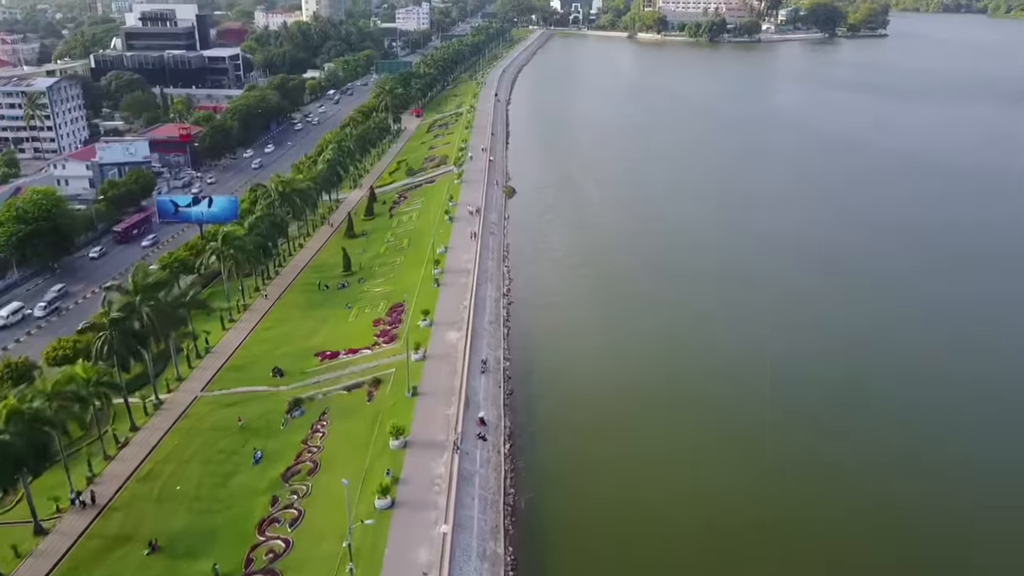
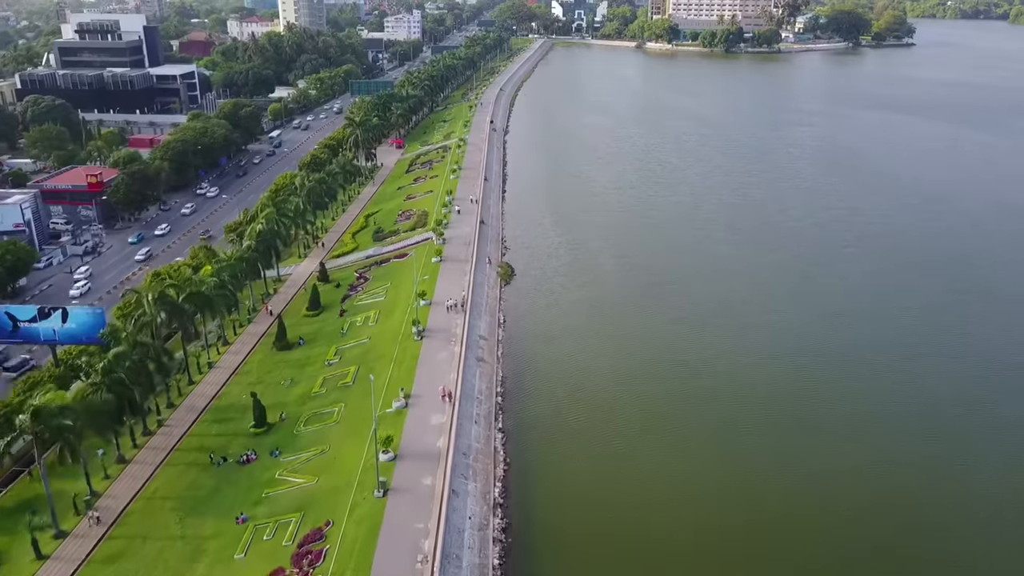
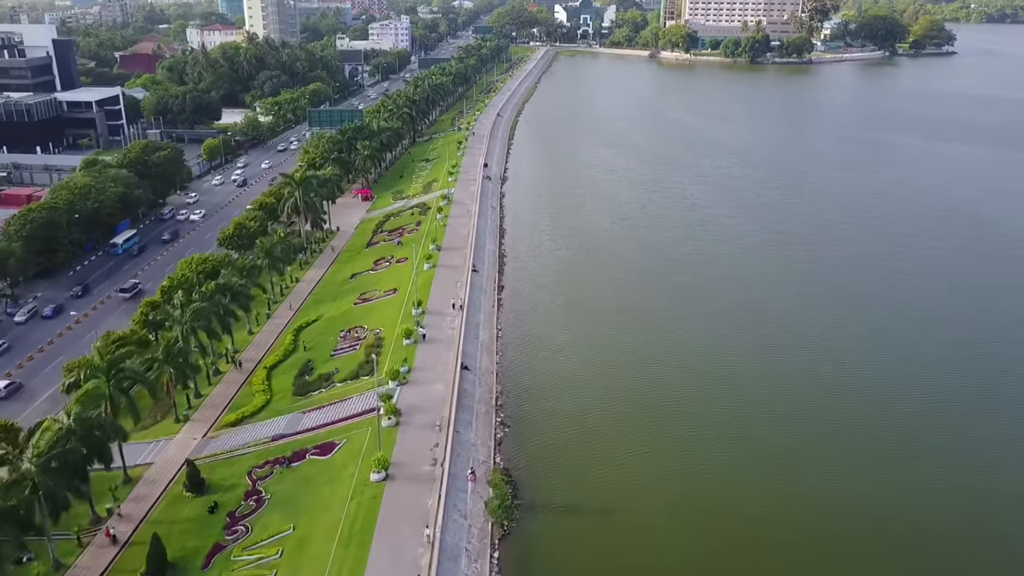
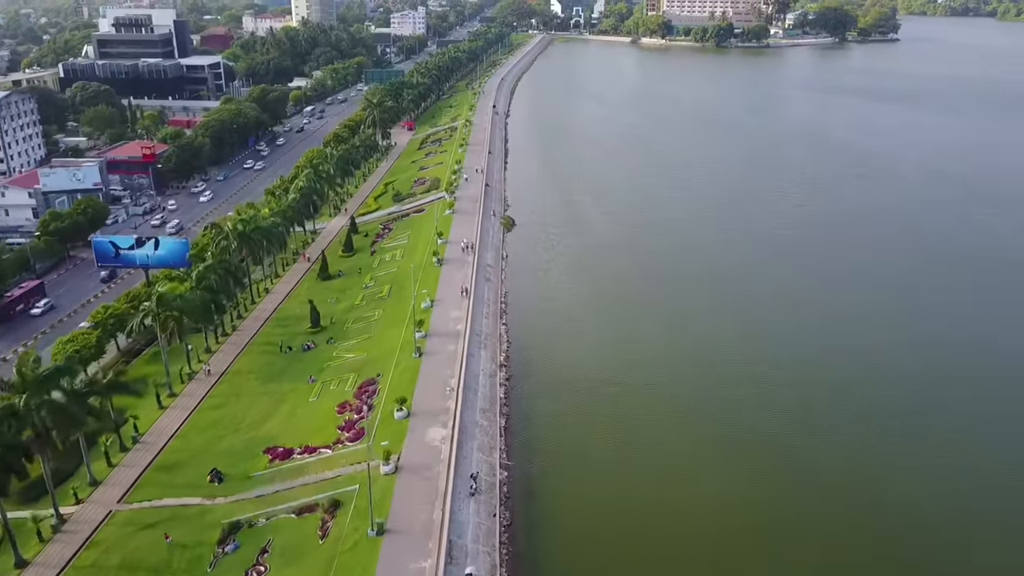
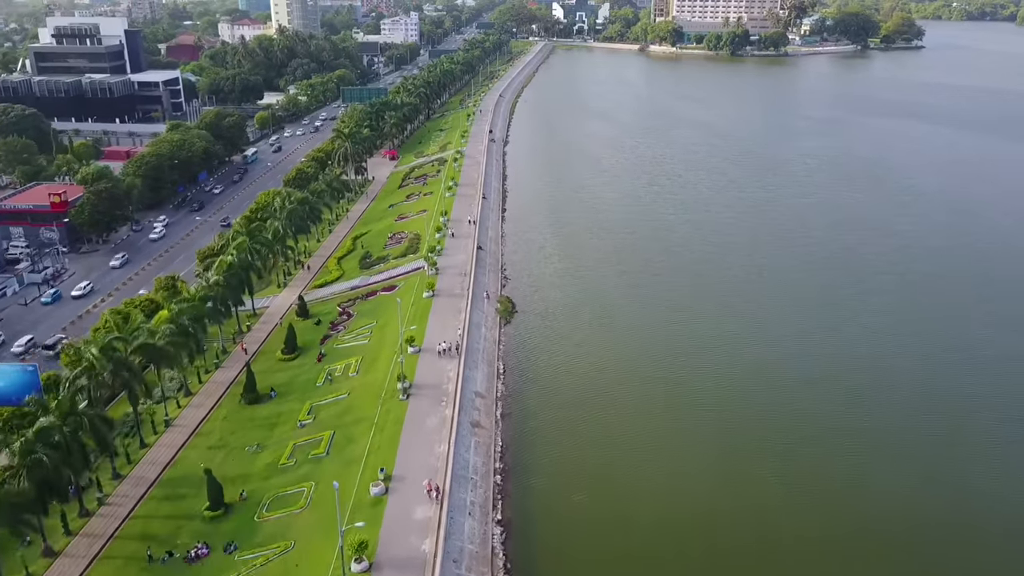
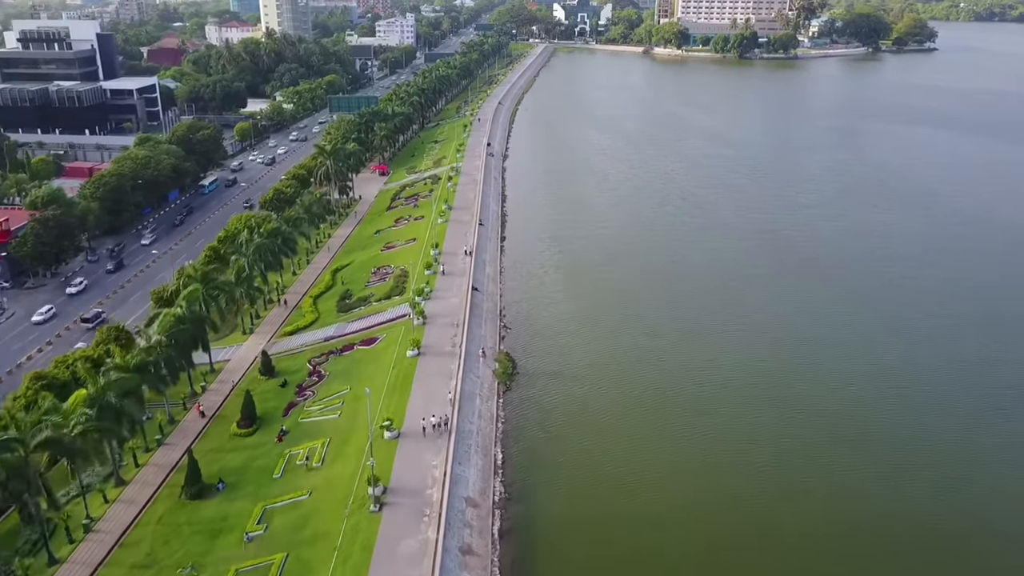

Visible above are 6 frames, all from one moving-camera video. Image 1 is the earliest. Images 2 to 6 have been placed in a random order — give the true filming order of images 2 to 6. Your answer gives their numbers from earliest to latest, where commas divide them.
4, 2, 5, 6, 3
